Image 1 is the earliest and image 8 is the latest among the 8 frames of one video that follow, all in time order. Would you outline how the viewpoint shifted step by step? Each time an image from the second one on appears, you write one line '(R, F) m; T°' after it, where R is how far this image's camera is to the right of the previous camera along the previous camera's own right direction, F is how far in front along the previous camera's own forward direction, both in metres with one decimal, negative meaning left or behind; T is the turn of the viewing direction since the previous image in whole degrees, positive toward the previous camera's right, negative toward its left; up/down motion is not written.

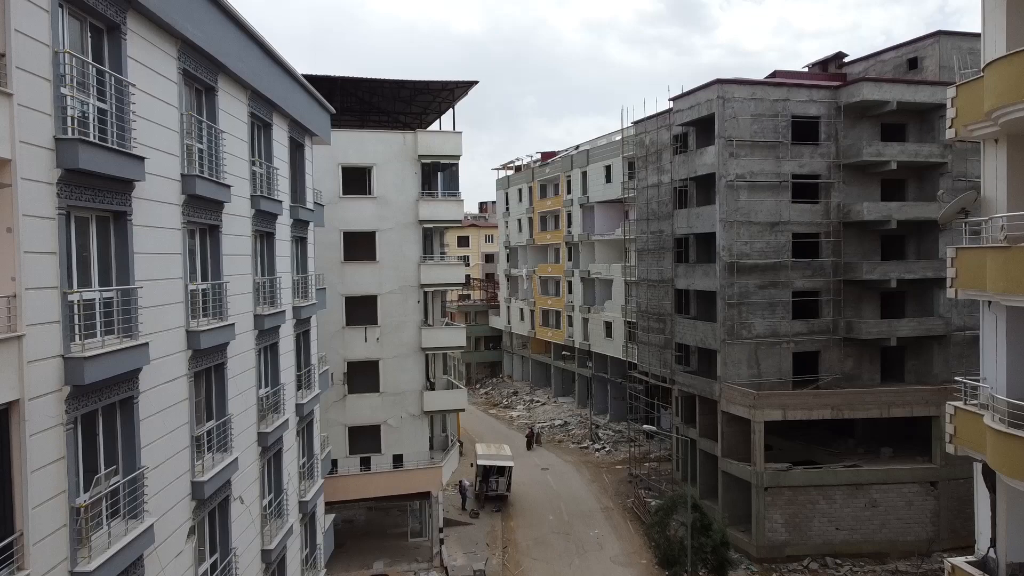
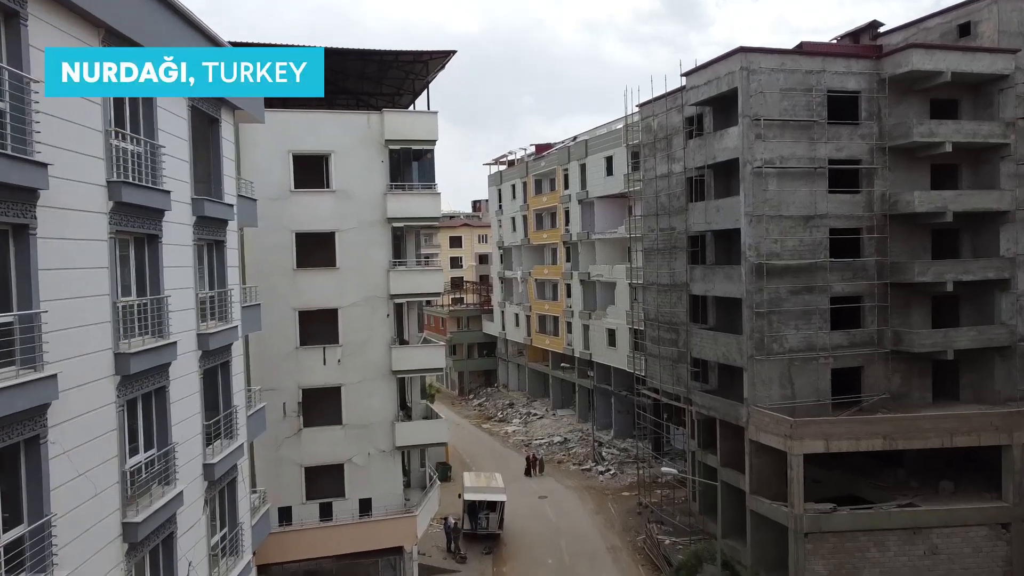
(+0.3, +4.2) m; 0°
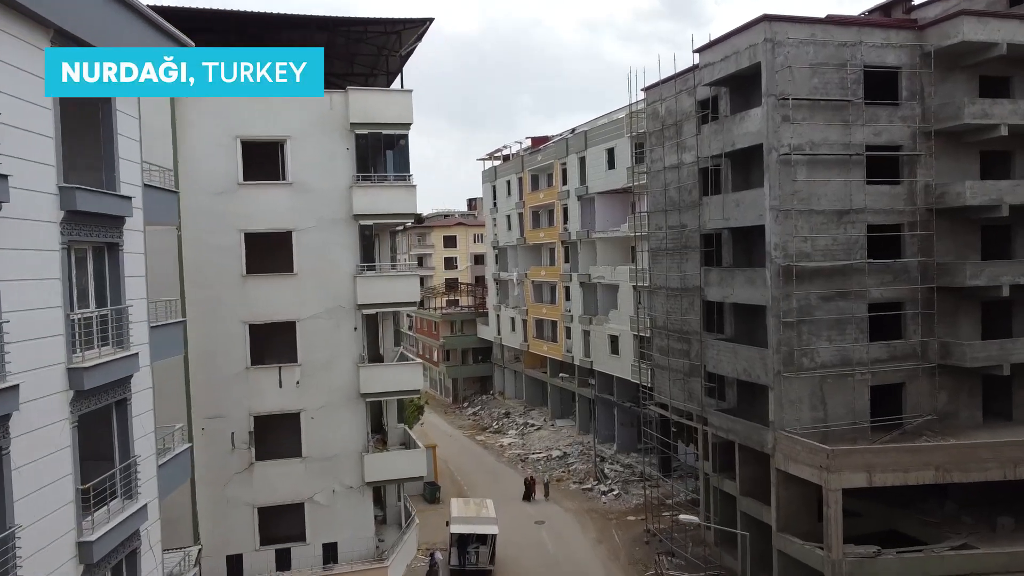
(+0.3, +3.1) m; 0°
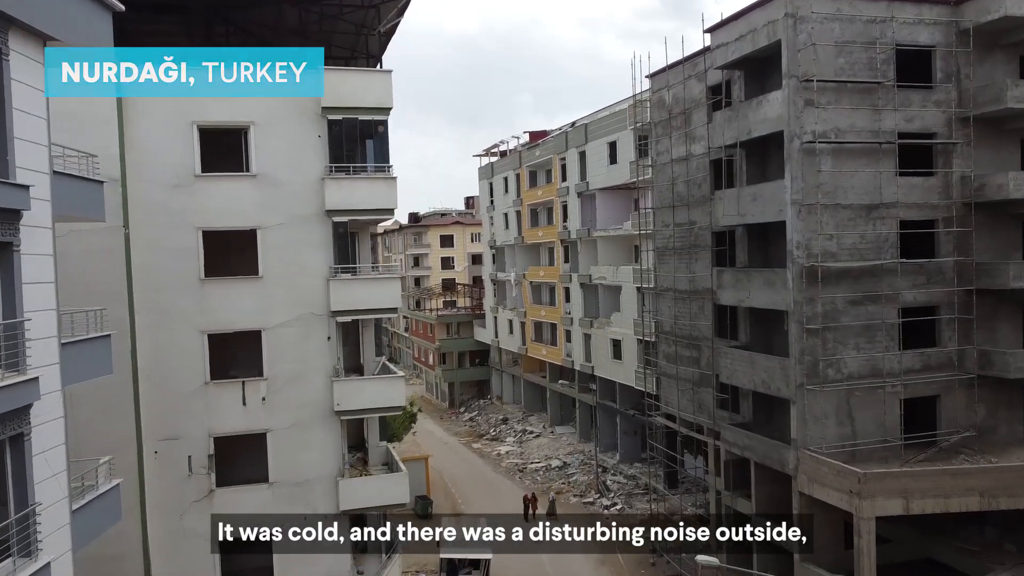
(+0.2, +2.0) m; 0°
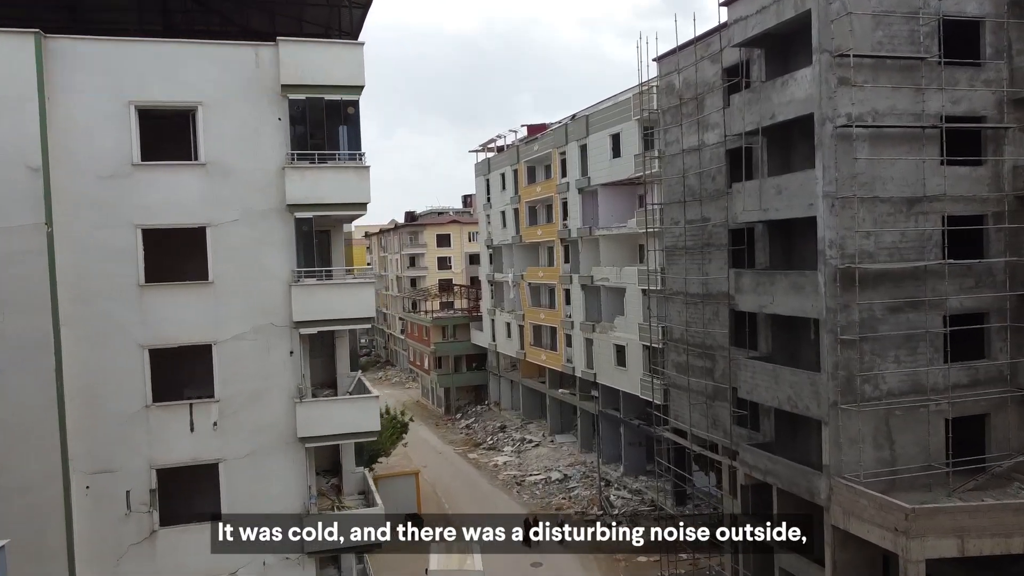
(+0.2, +2.2) m; 0°
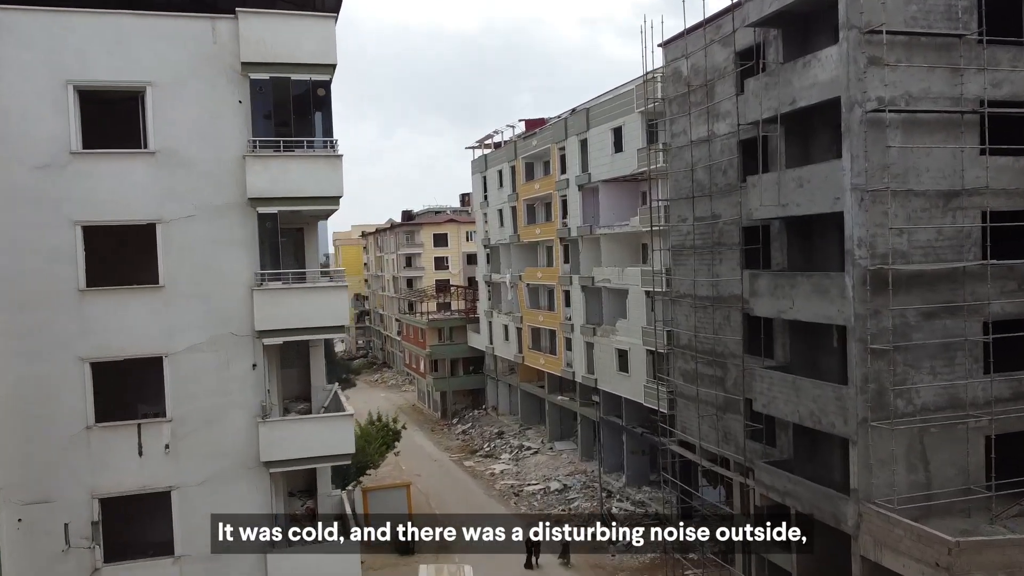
(+0.1, +1.6) m; 0°
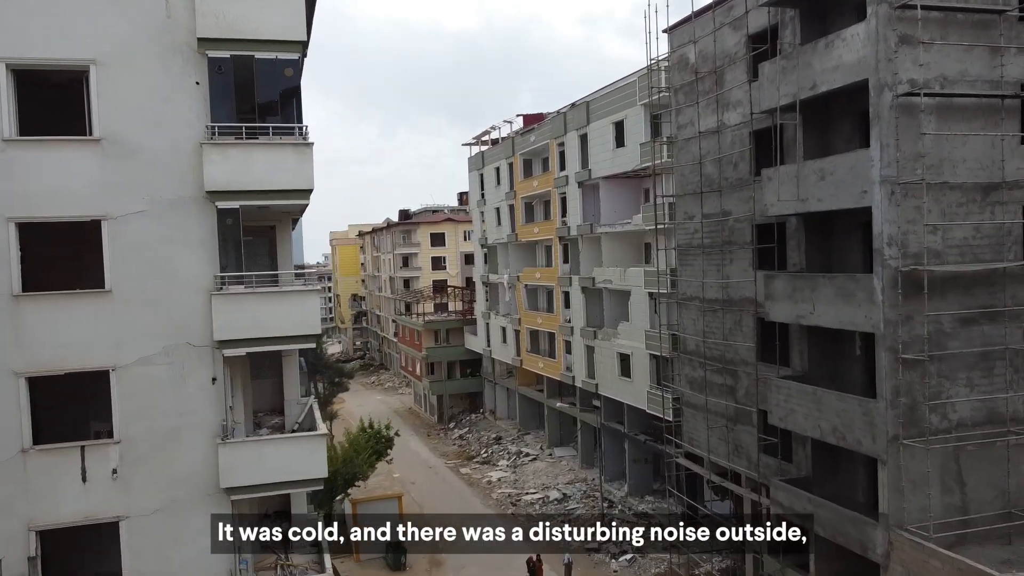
(+0.1, +1.4) m; 0°
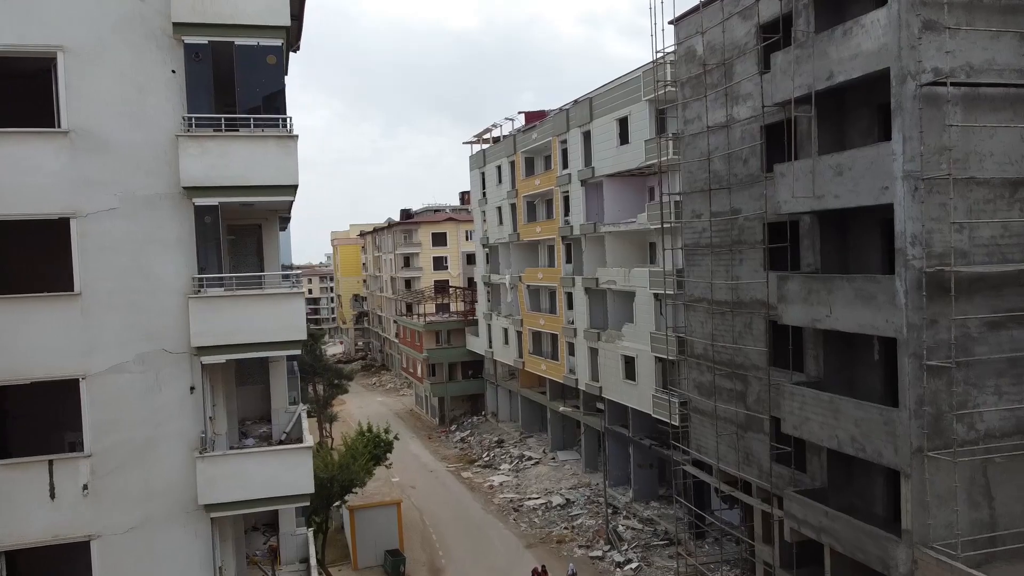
(+0.1, +0.7) m; 0°
